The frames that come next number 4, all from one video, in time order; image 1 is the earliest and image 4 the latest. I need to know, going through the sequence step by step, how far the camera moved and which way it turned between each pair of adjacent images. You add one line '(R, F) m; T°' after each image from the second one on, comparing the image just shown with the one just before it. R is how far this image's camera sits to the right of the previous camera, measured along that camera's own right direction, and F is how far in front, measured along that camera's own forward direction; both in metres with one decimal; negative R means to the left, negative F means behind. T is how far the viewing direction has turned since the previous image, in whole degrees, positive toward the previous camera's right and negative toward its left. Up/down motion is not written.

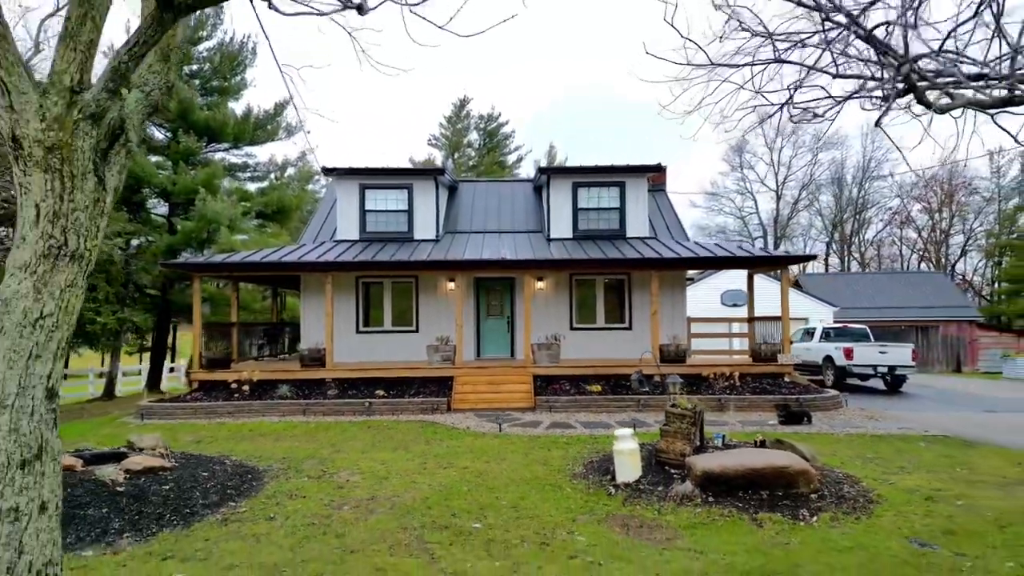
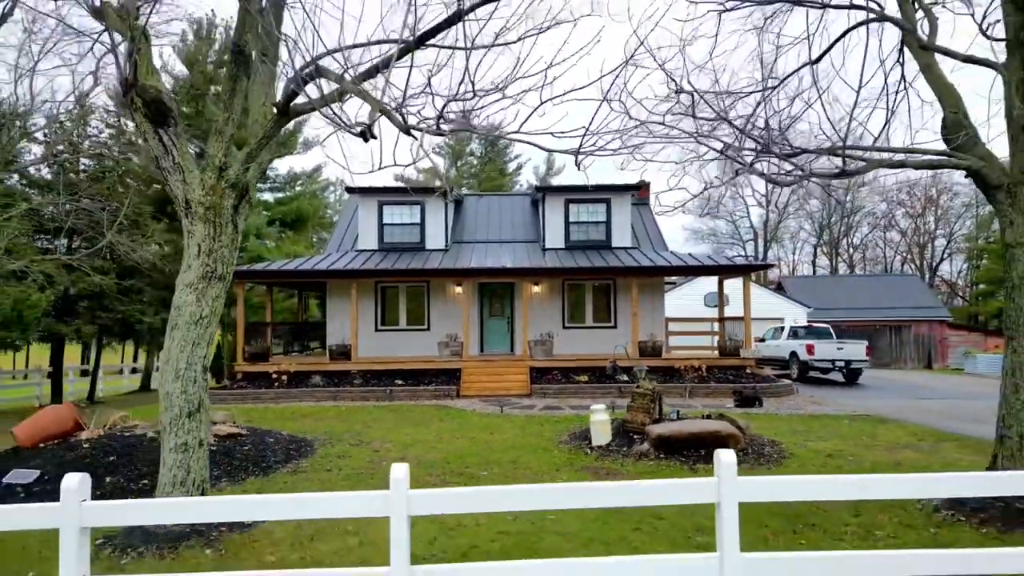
(0.0, -2.0) m; 0°
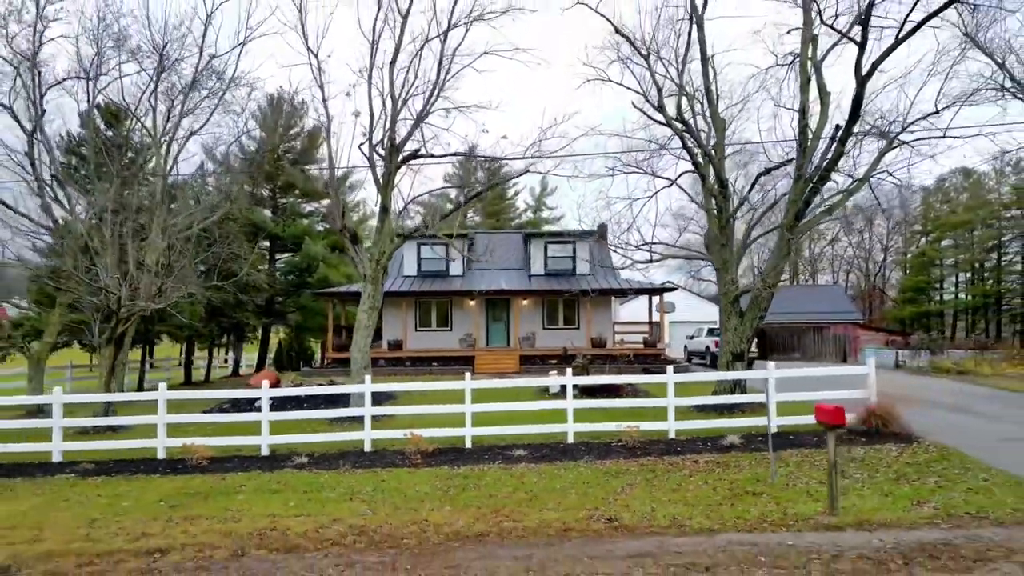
(+0.2, -7.7) m; 0°
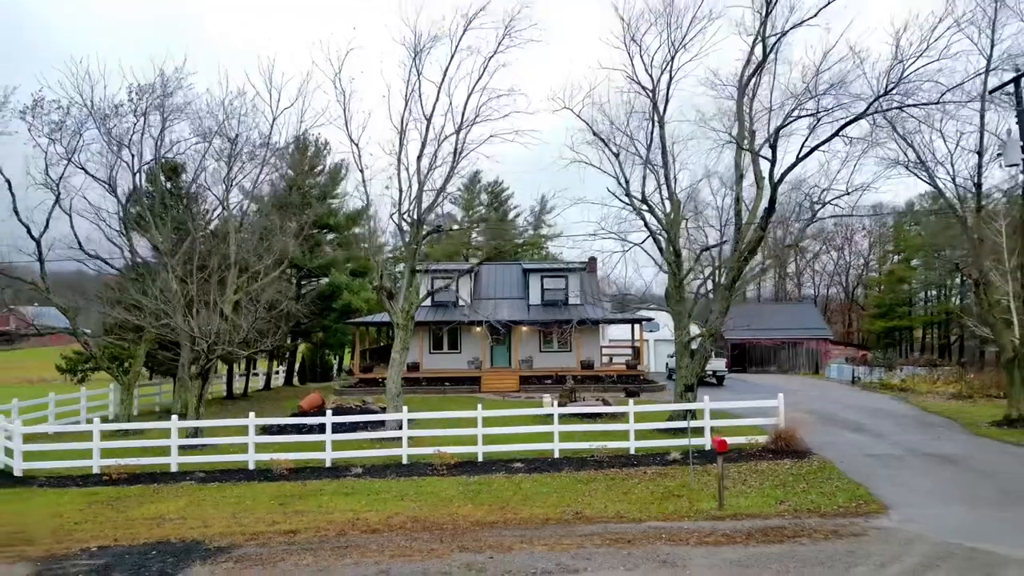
(0.0, -3.7) m; 0°
